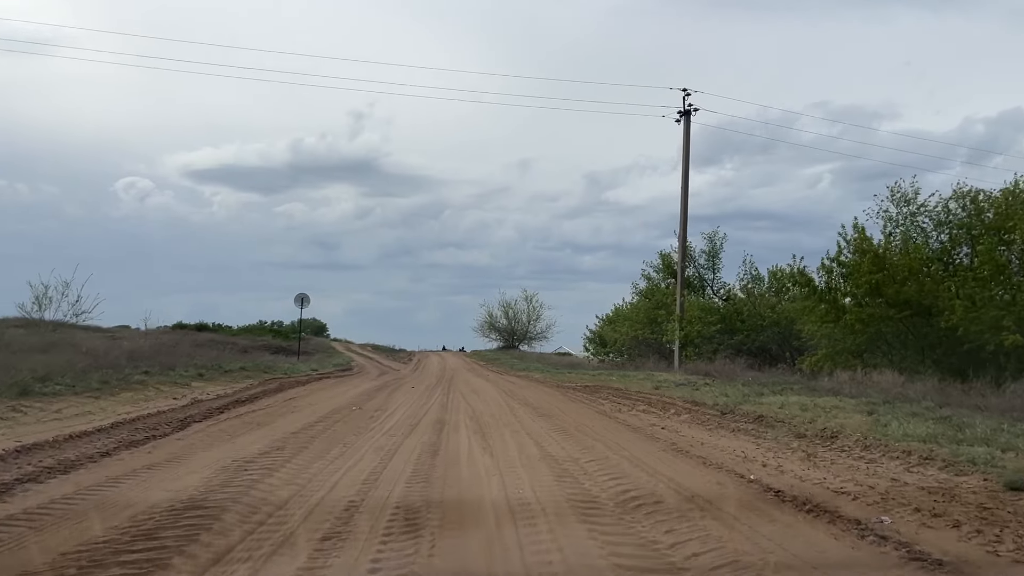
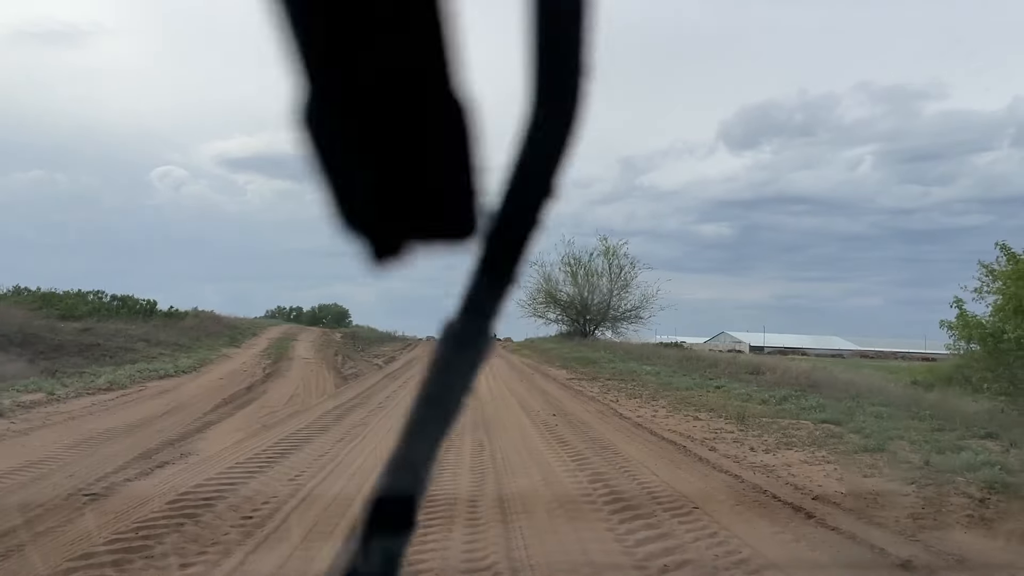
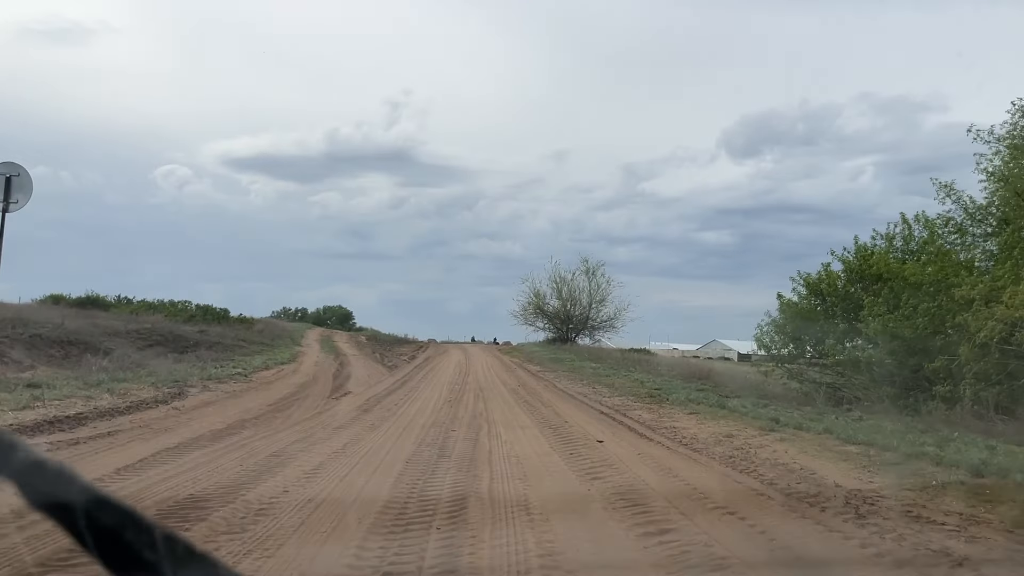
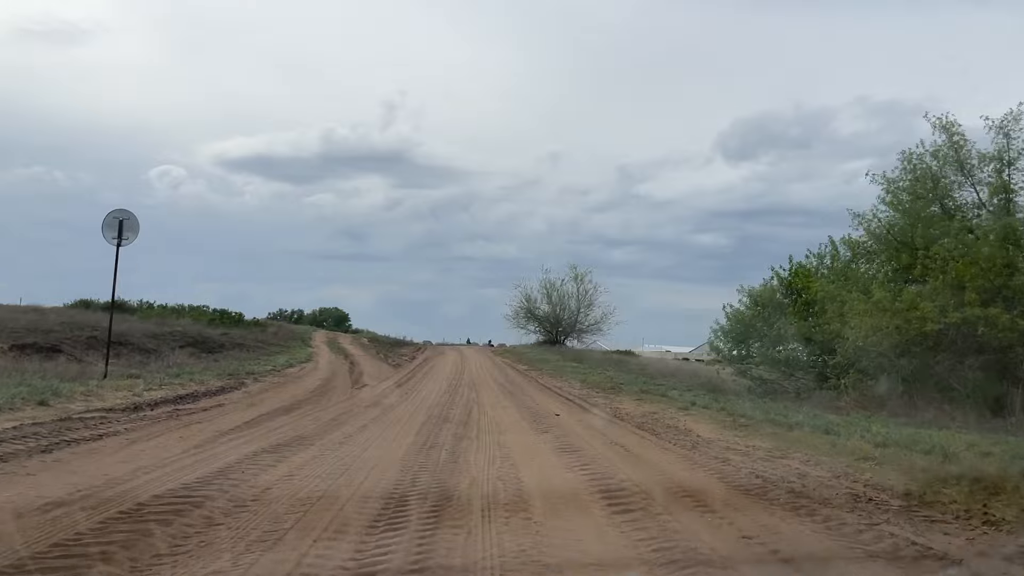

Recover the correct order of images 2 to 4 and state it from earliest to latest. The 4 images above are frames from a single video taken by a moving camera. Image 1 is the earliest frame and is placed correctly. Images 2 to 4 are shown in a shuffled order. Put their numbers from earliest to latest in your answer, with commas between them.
4, 3, 2
